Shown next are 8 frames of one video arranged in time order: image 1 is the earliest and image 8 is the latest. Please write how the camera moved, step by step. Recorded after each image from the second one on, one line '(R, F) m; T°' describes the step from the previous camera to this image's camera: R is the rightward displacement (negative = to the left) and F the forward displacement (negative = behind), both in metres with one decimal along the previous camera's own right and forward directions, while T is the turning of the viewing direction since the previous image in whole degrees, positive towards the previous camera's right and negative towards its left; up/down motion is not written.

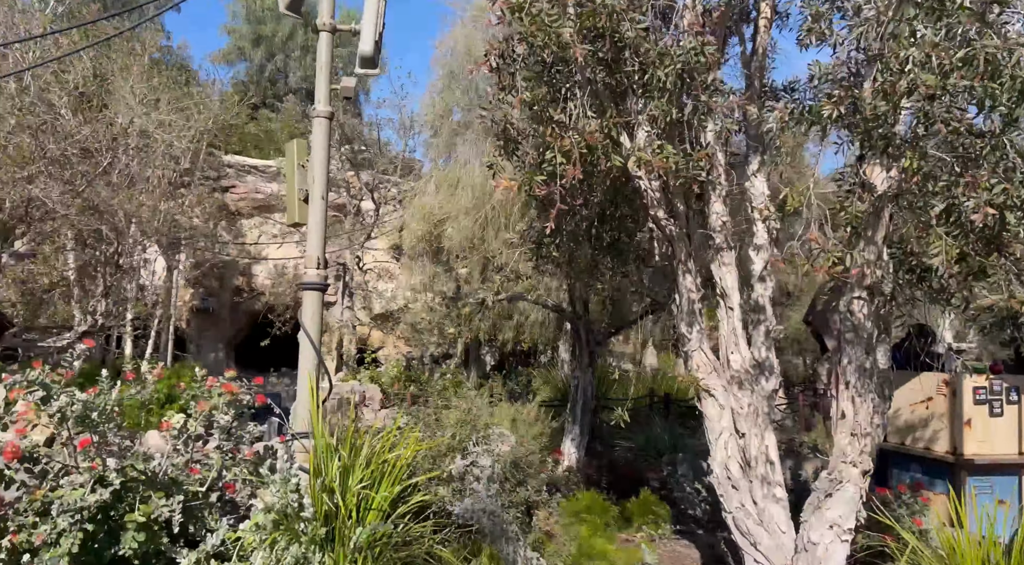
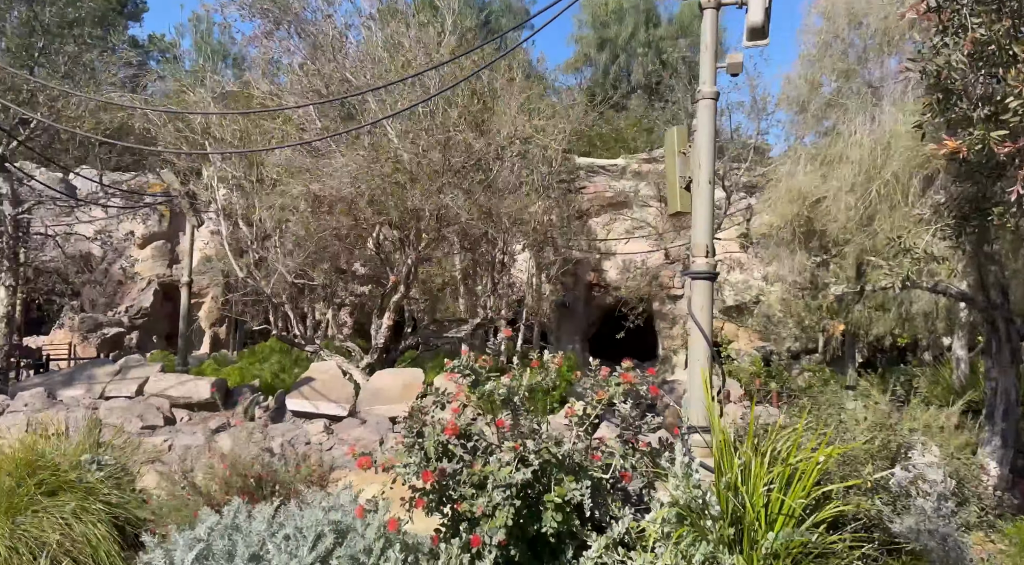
(-0.1, +0.1) m; -24°
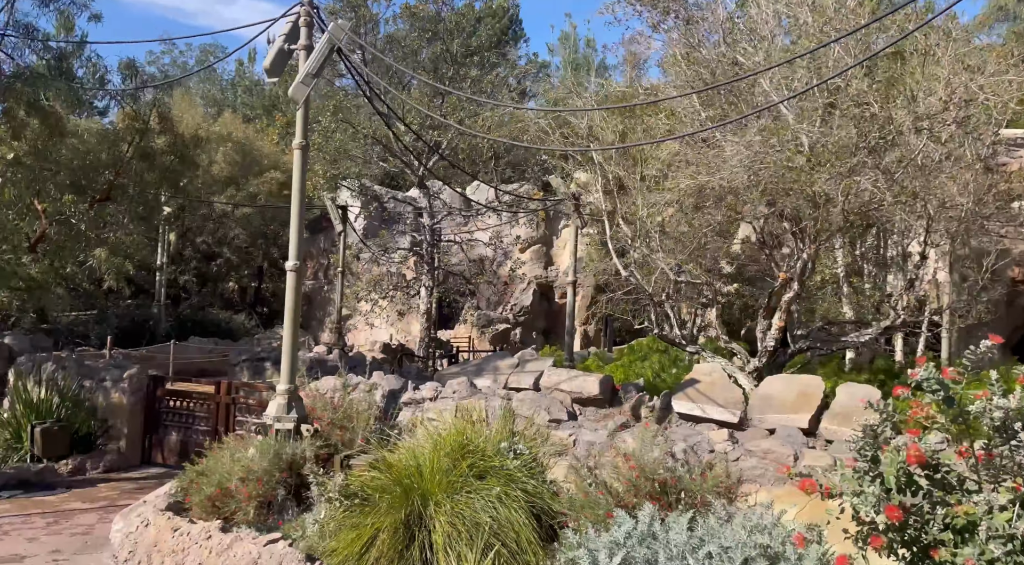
(-0.2, +0.2) m; -25°
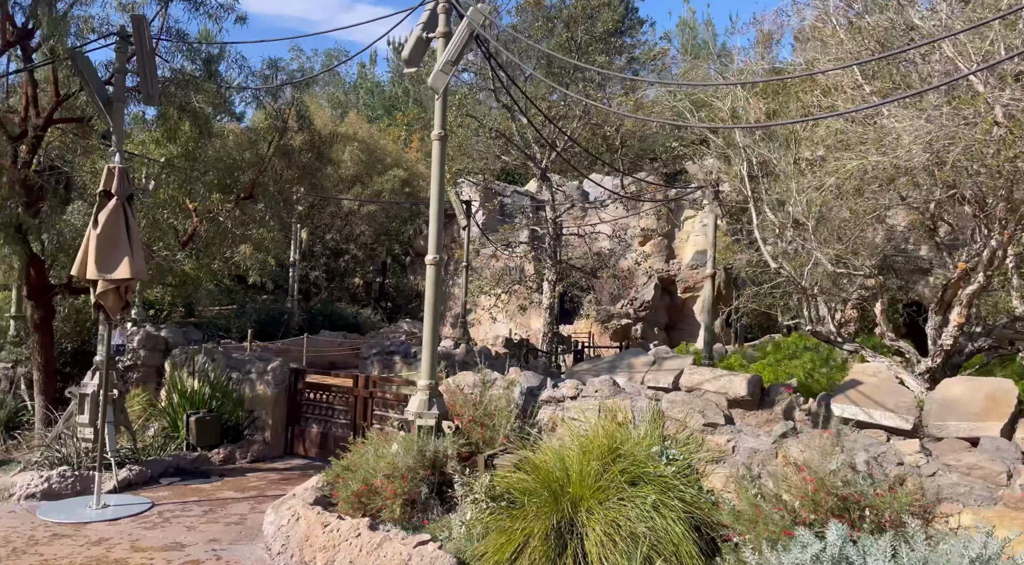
(-0.2, +0.2) m; -8°
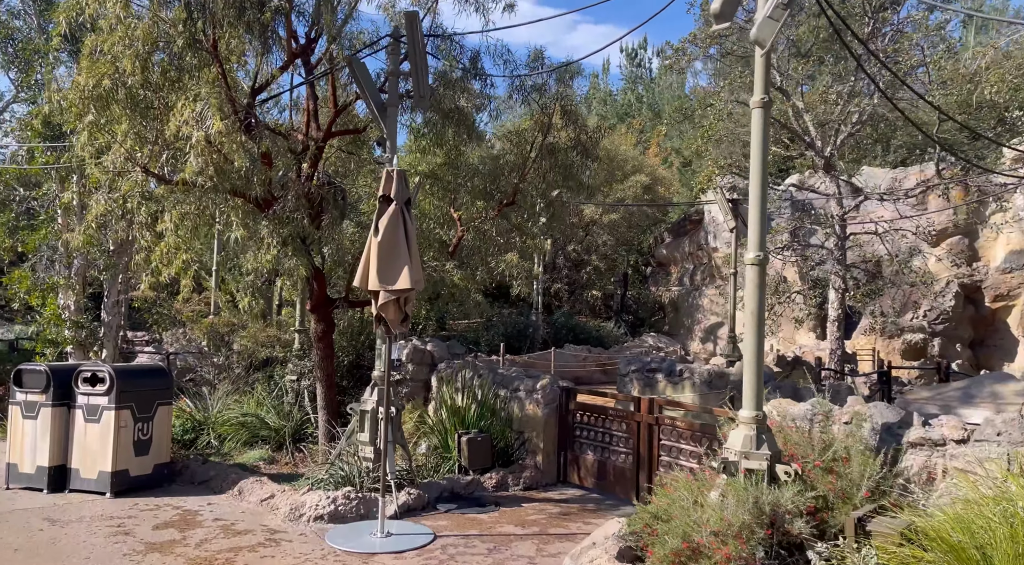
(-0.7, +1.0) m; -16°
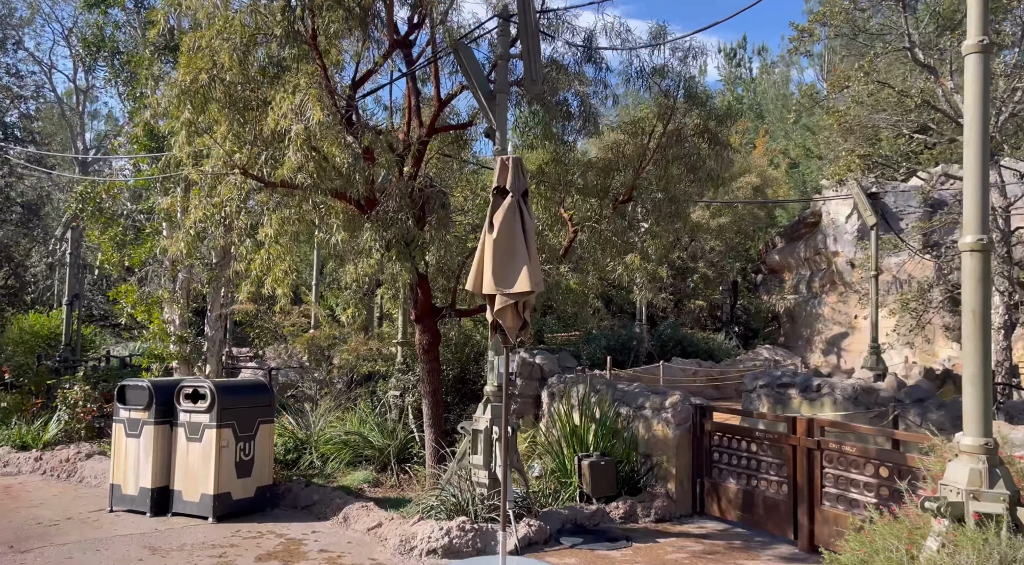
(-0.3, +0.8) m; -6°
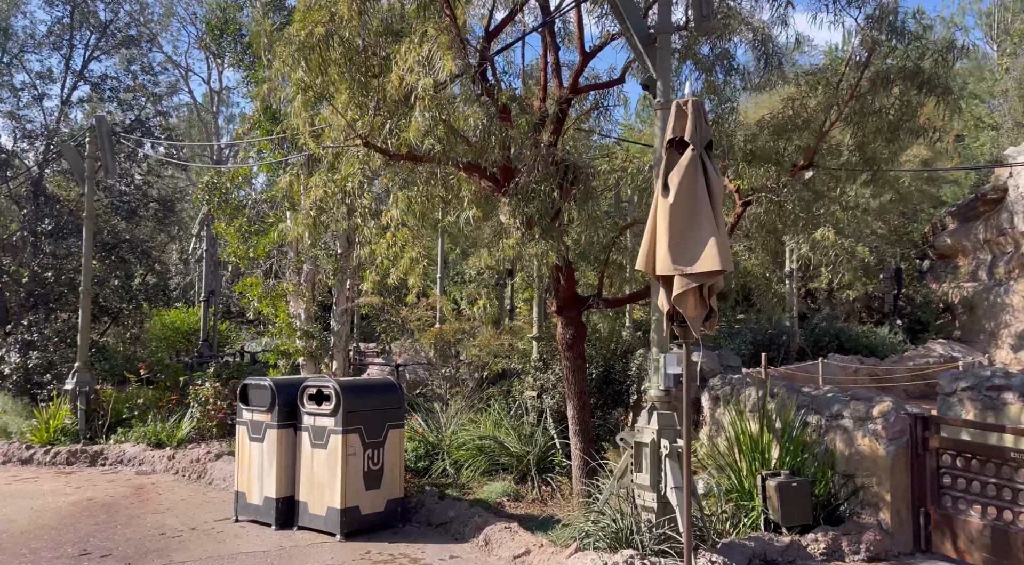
(-0.4, +1.2) m; -9°
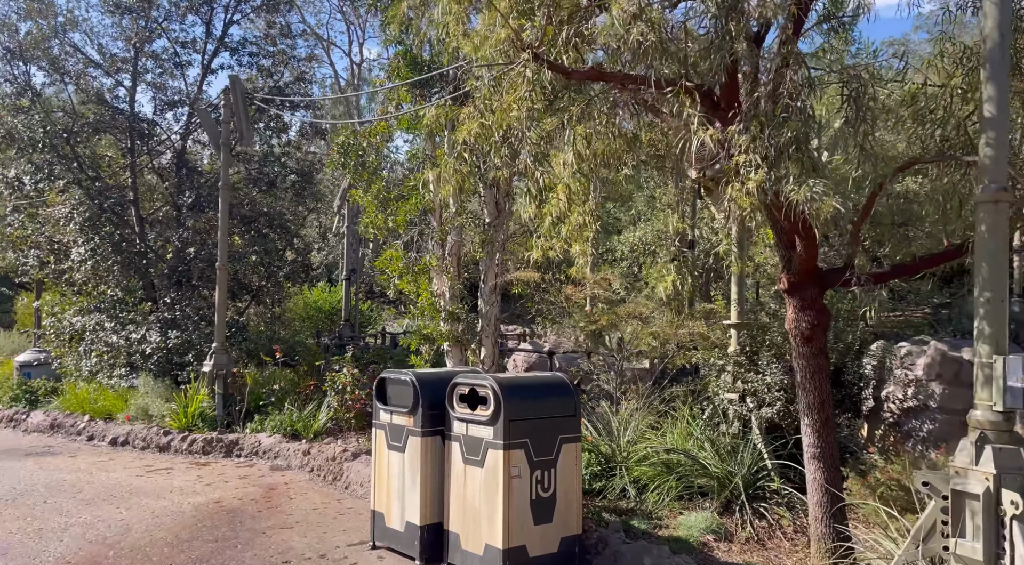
(-0.6, +1.9) m; -10°
